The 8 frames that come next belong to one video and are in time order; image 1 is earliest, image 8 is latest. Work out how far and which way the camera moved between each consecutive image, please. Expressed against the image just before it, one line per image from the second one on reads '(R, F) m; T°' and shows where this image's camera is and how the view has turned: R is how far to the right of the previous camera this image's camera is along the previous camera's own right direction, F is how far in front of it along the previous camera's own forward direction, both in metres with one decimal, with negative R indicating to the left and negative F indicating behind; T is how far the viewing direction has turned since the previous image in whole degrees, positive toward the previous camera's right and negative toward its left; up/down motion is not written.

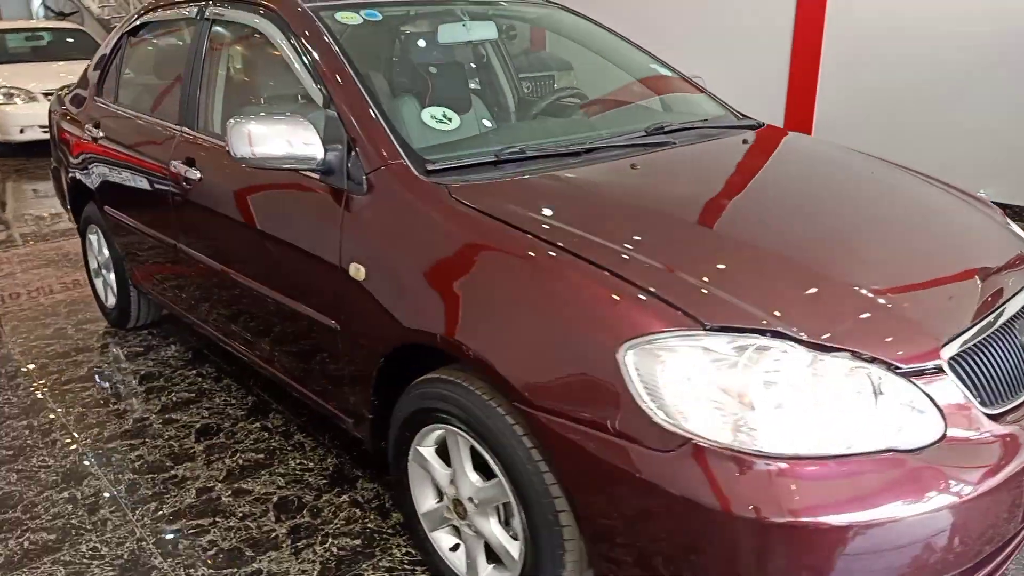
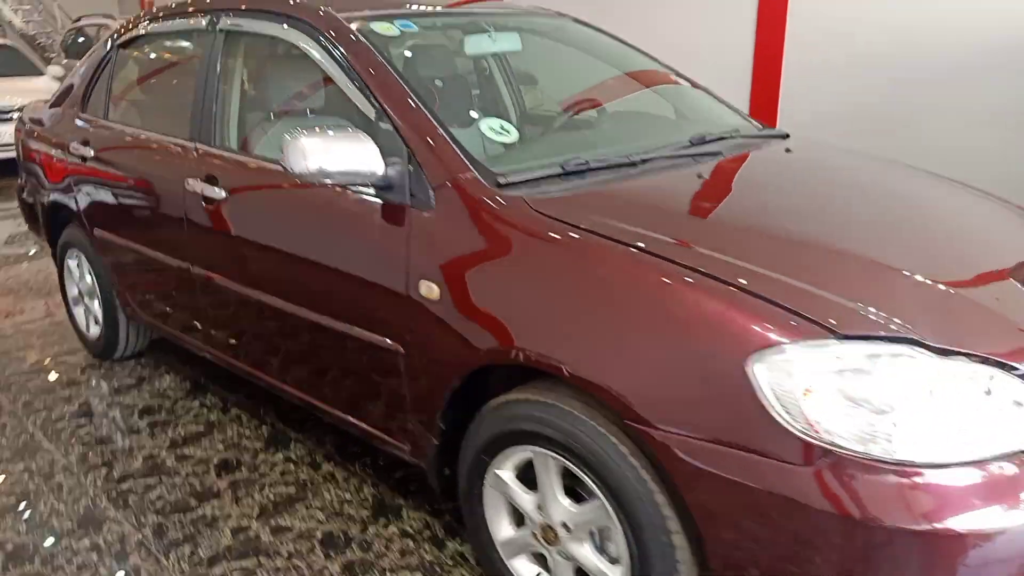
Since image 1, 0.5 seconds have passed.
(-0.3, +0.1) m; +5°
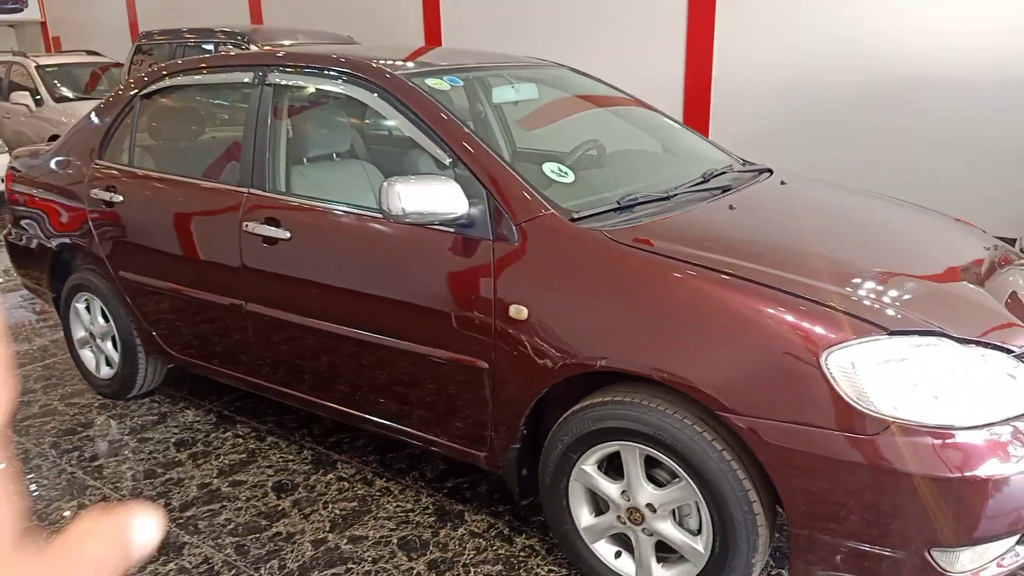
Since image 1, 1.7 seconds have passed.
(-0.4, -0.3) m; +7°
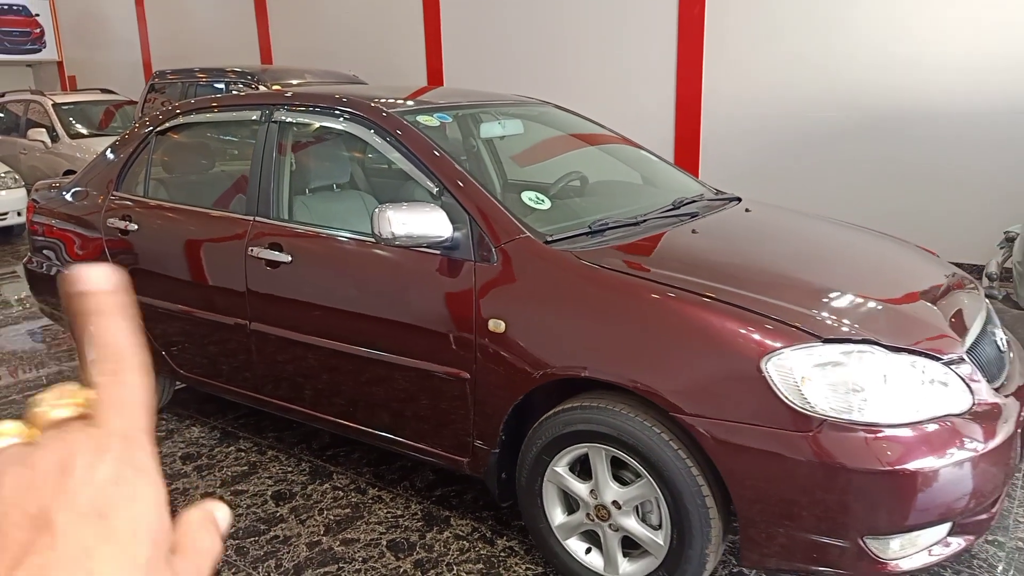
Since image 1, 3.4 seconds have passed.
(+0.1, -0.2) m; 0°
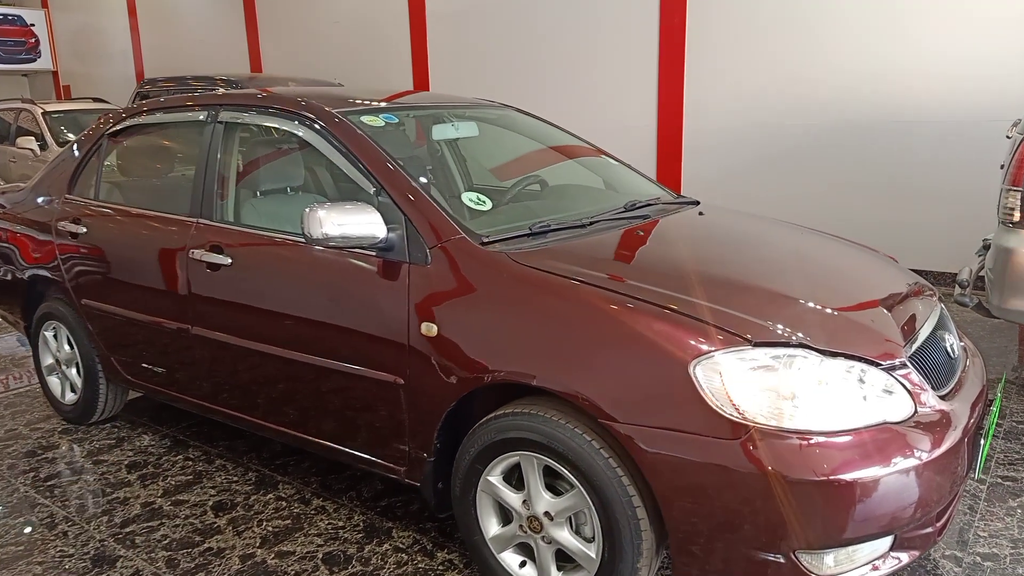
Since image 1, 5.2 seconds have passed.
(+0.2, +0.1) m; 0°
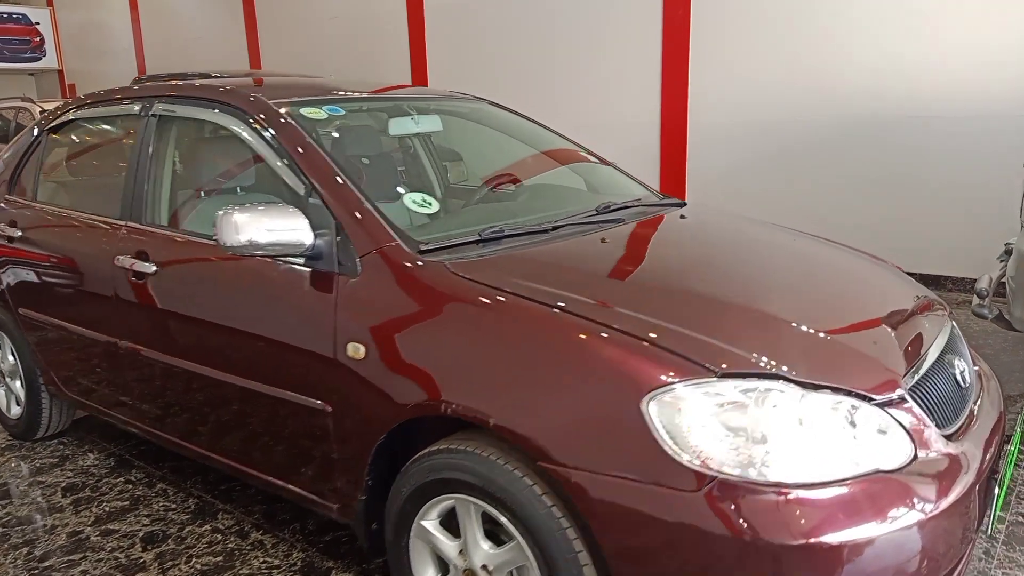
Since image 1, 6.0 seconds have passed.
(+0.2, +0.3) m; -1°
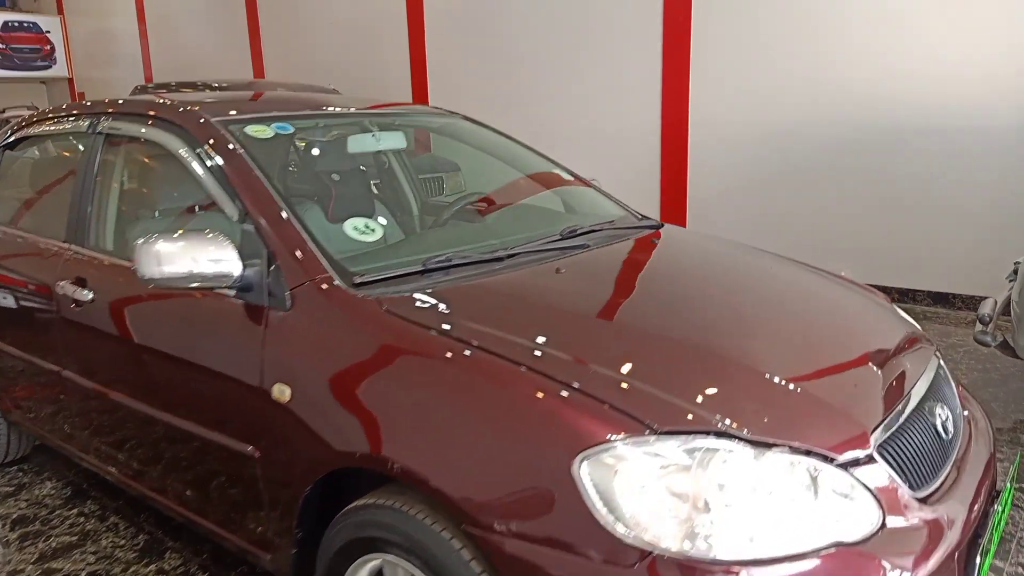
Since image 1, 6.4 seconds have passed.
(+0.2, +0.1) m; -1°
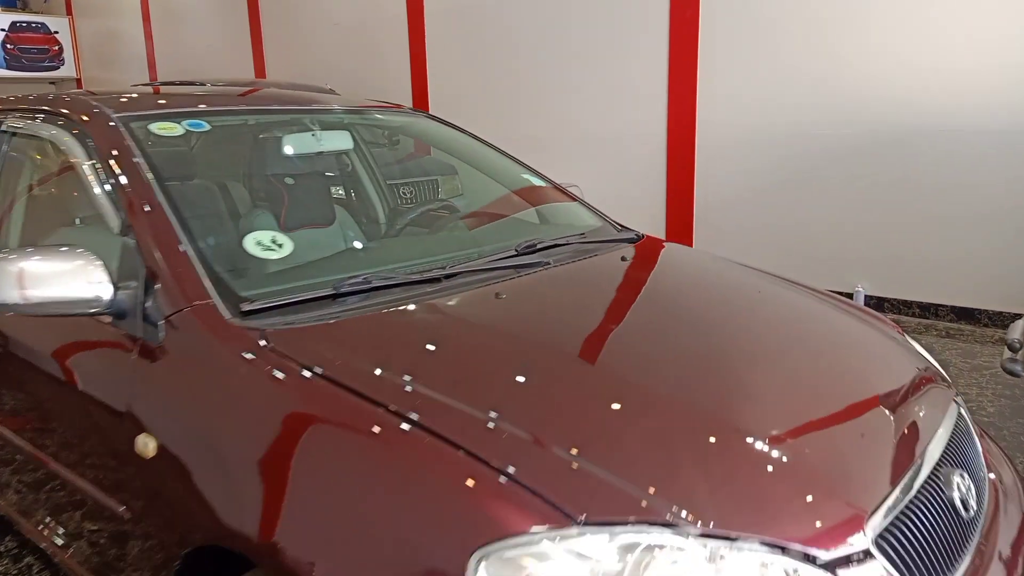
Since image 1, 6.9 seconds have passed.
(+0.2, +0.3) m; -1°
